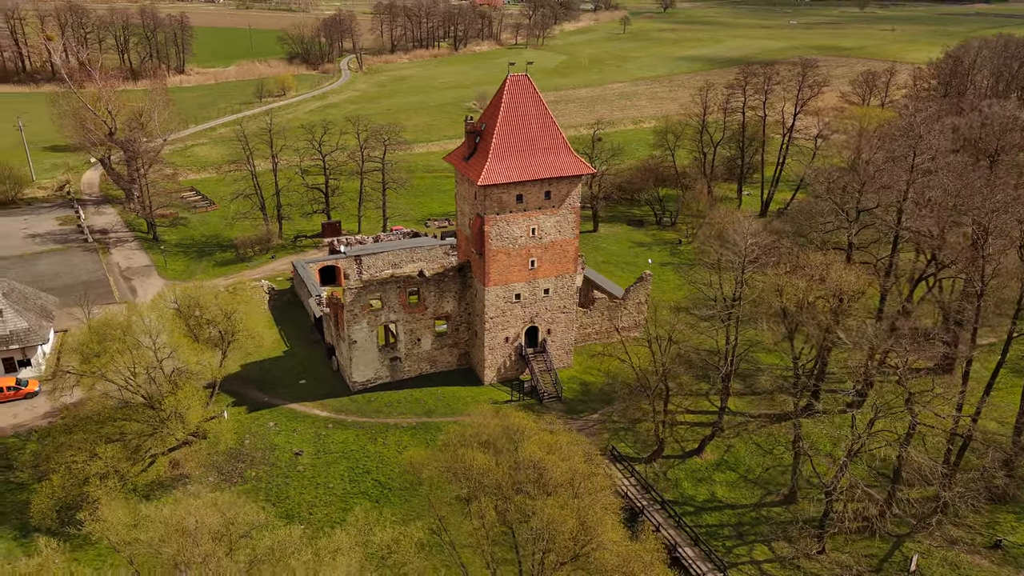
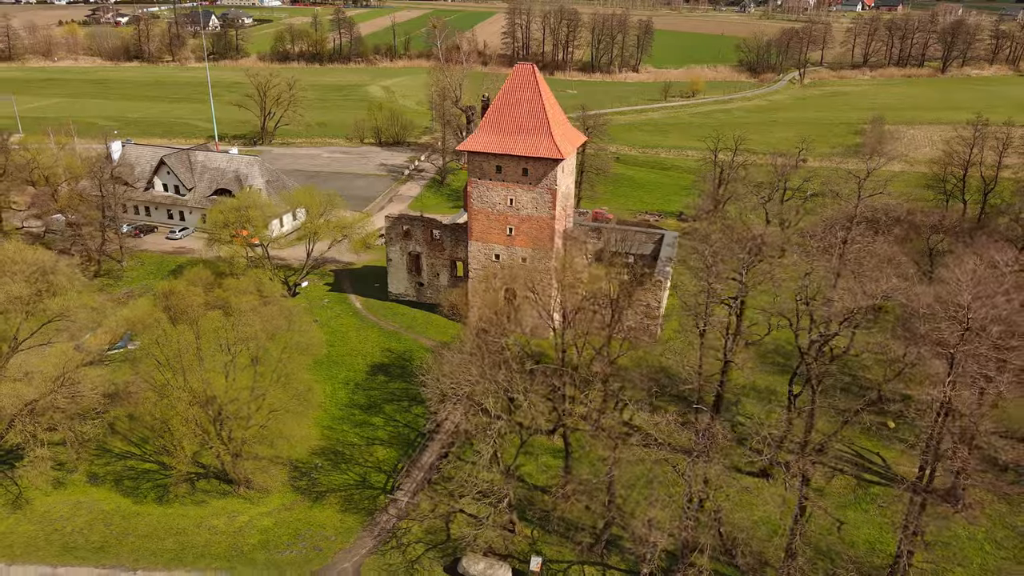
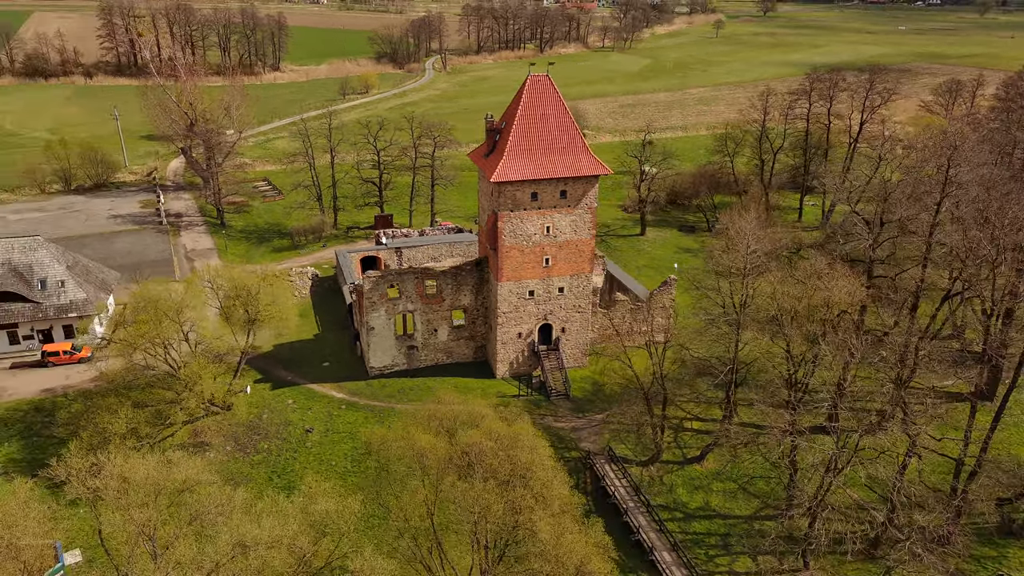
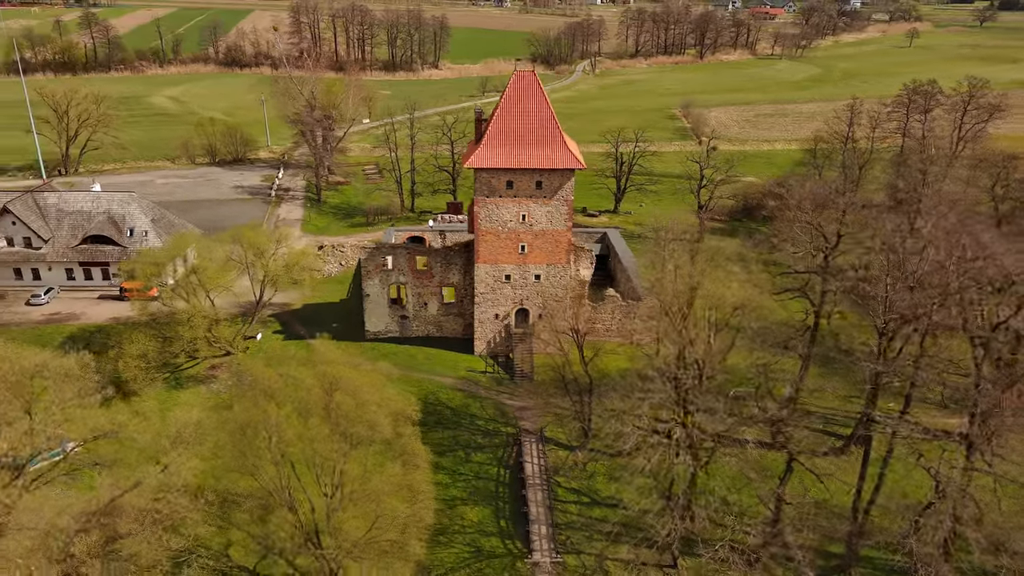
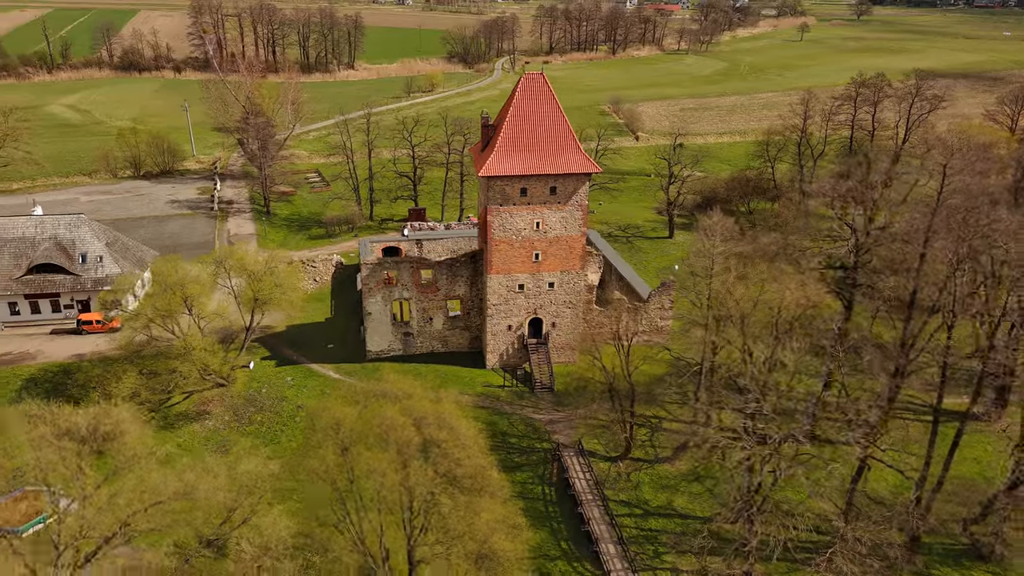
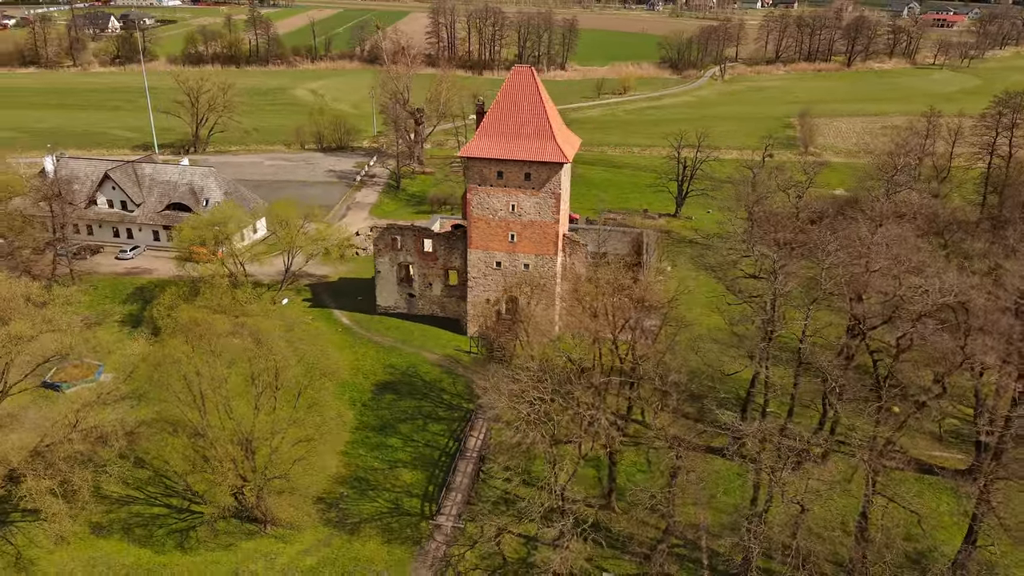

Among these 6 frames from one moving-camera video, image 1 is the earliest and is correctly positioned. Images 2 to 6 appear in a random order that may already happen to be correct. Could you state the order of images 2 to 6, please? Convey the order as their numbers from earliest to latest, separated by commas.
3, 5, 4, 6, 2
